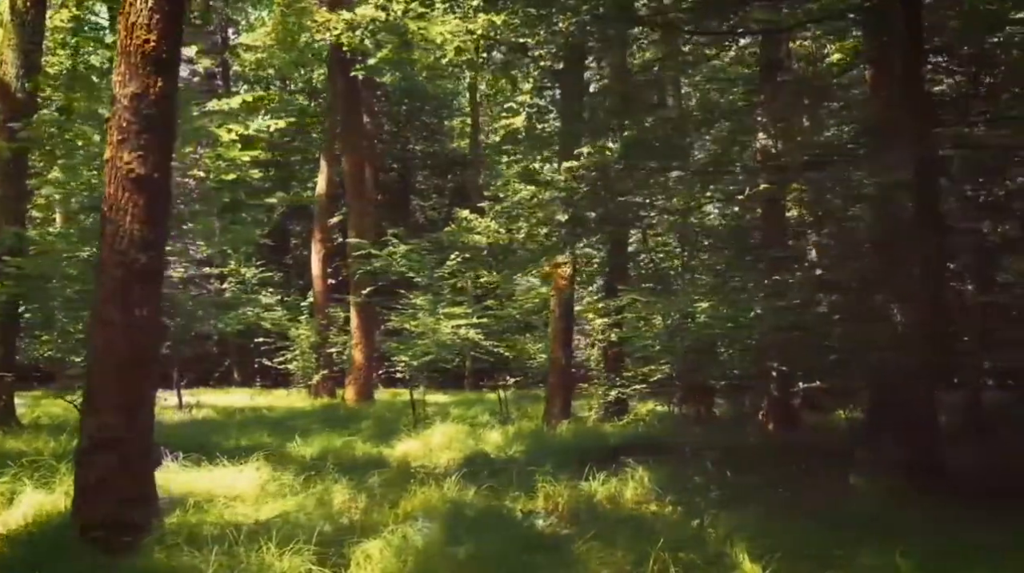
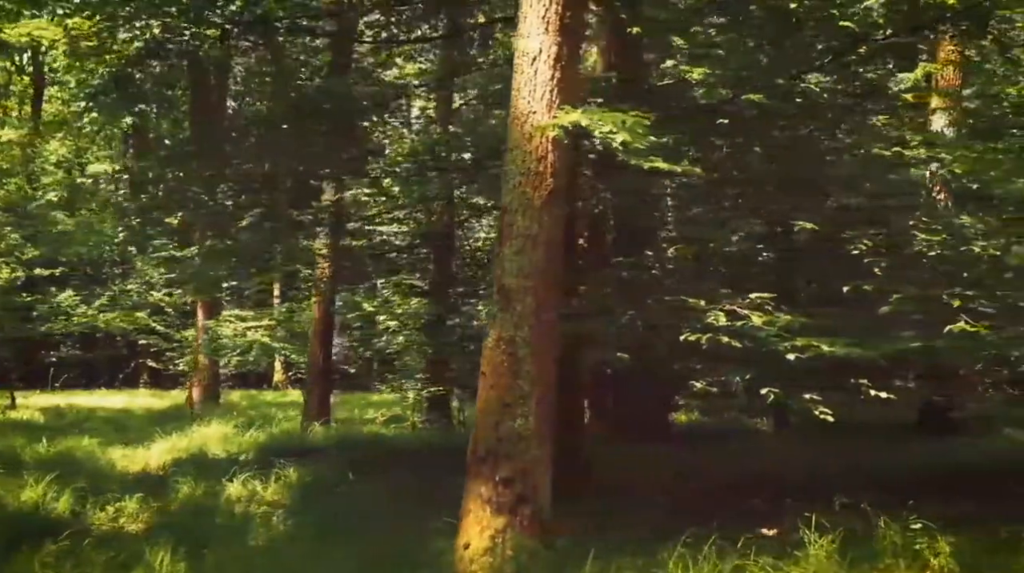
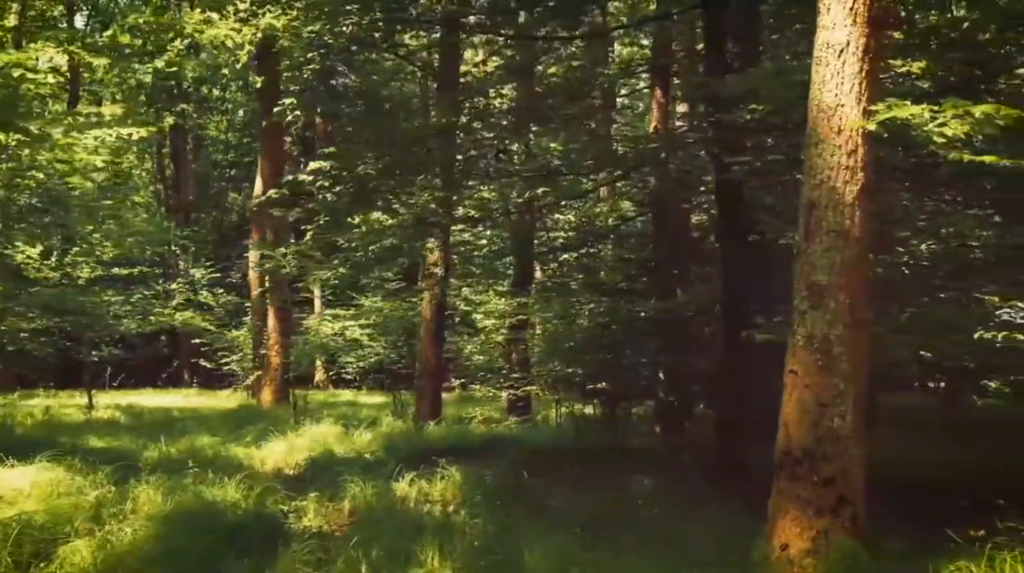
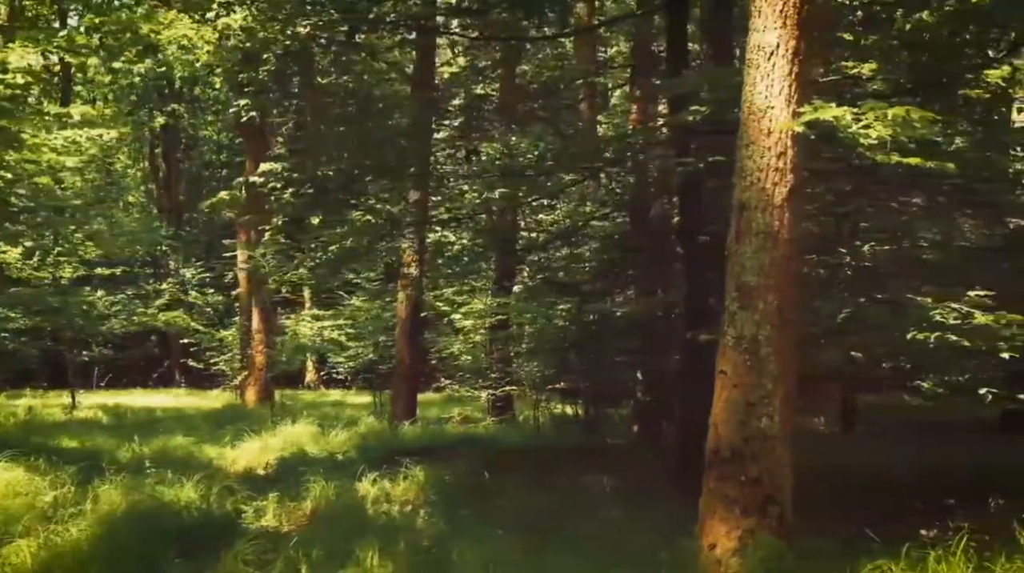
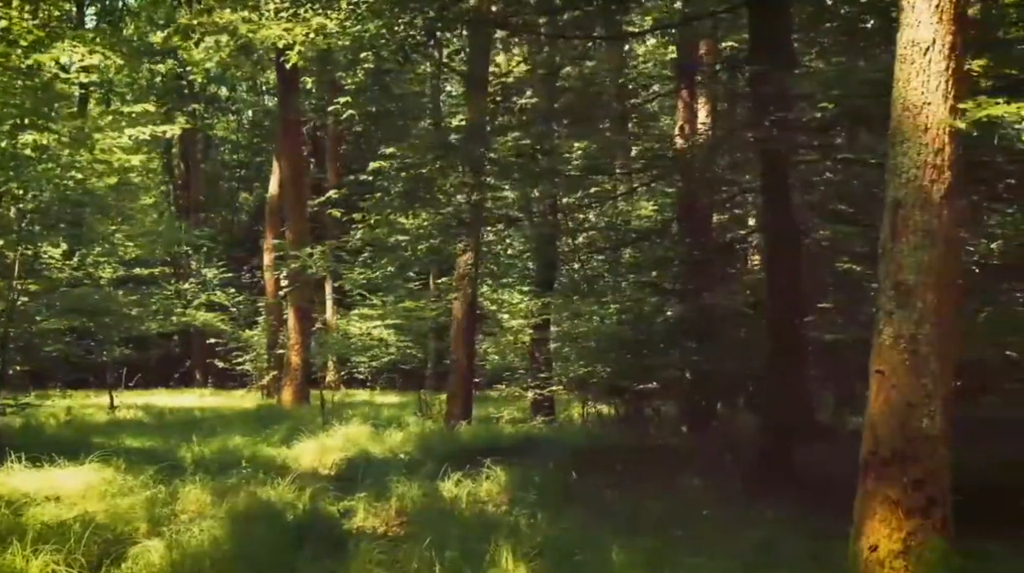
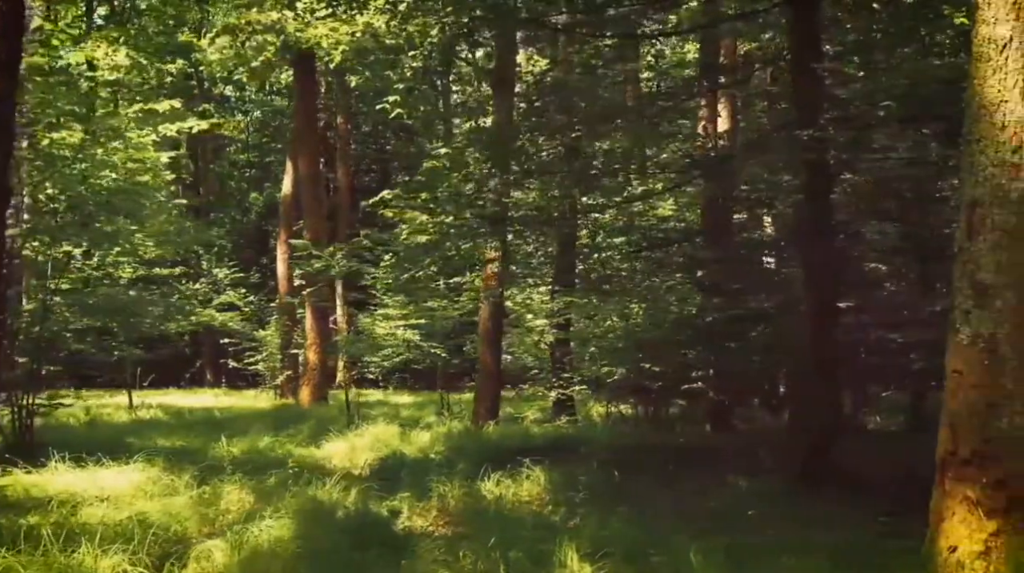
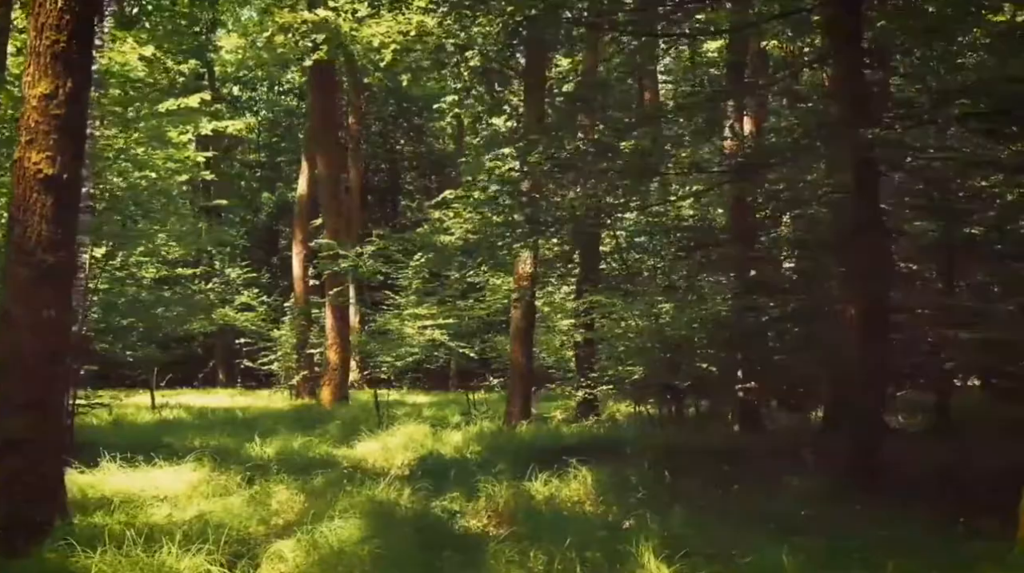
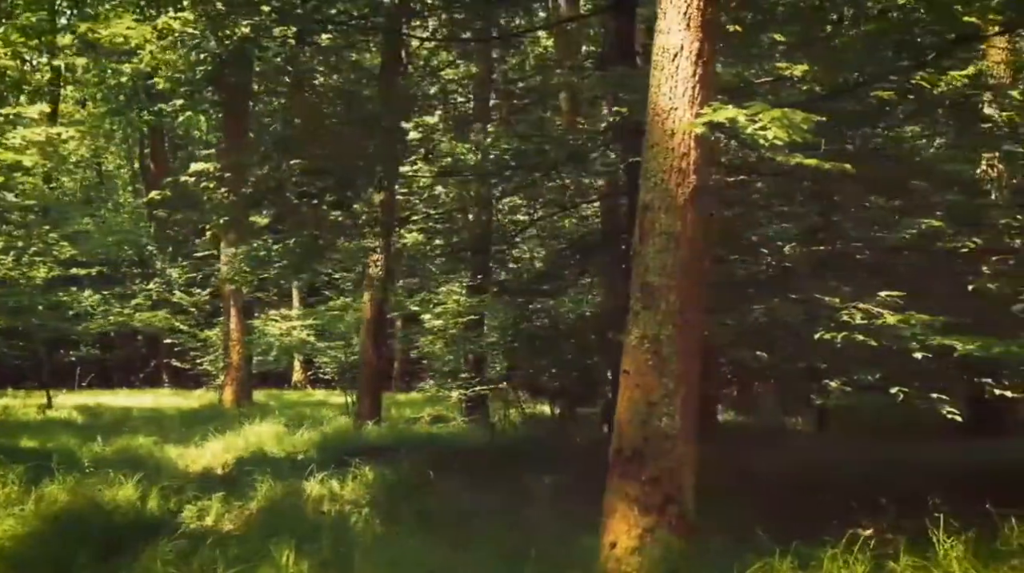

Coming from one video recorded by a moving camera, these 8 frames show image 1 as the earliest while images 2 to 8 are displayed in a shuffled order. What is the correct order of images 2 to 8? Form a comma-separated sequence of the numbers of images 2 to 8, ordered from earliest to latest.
7, 6, 5, 3, 4, 8, 2
